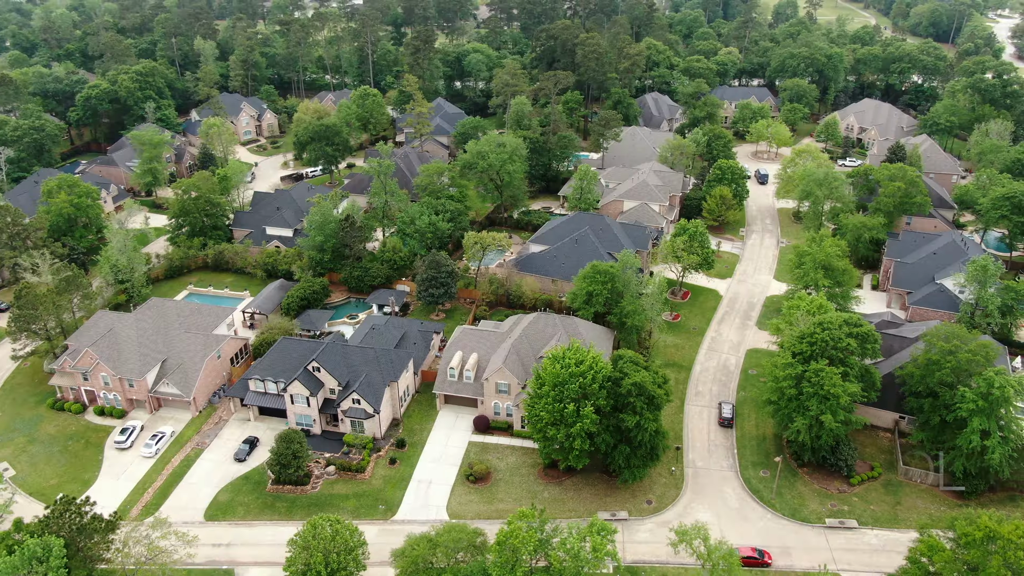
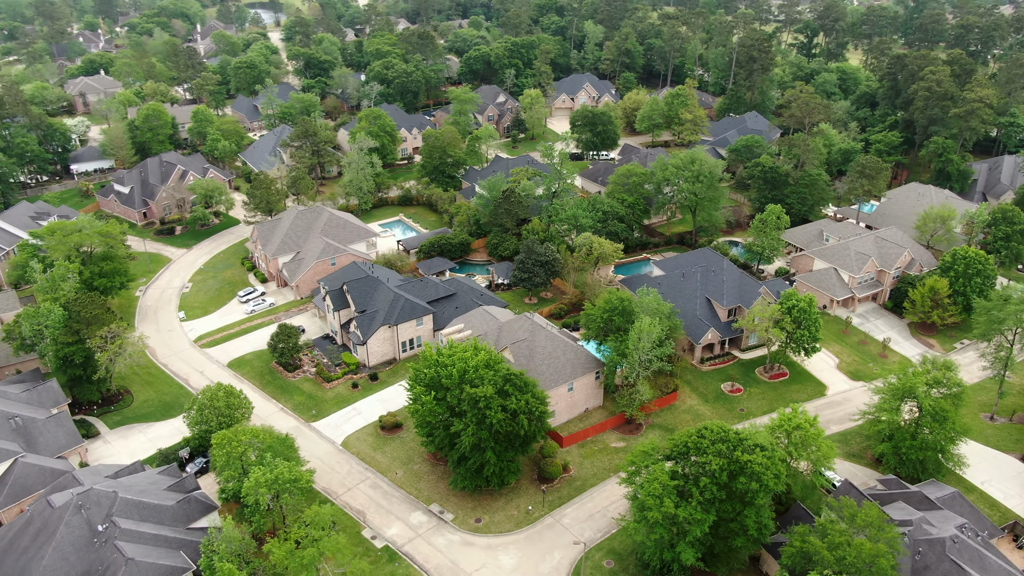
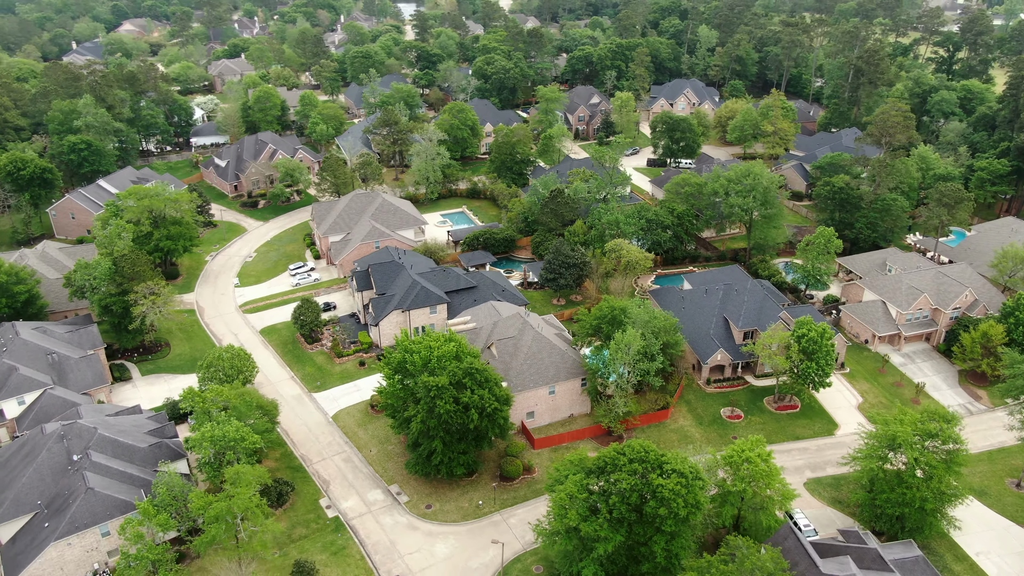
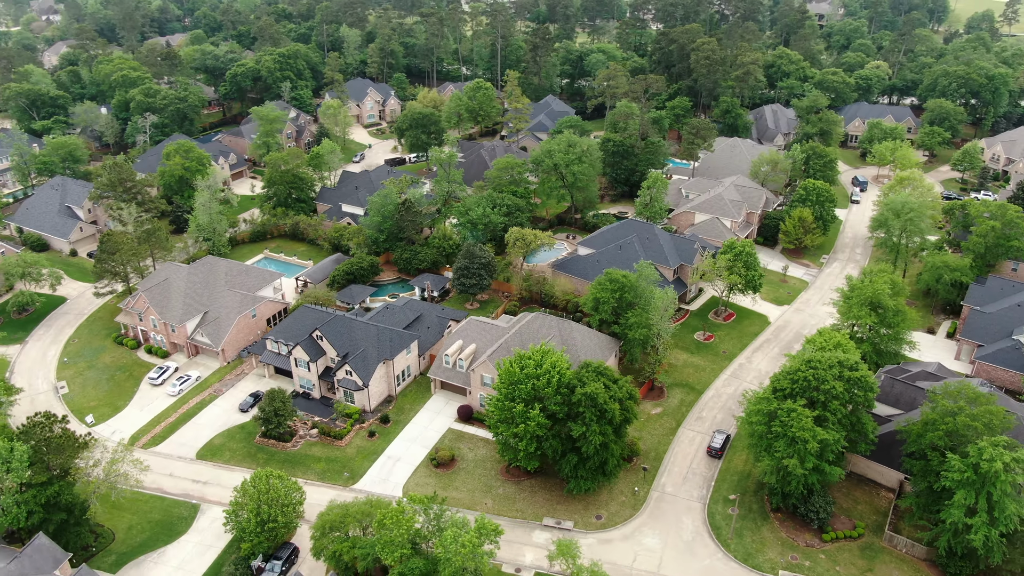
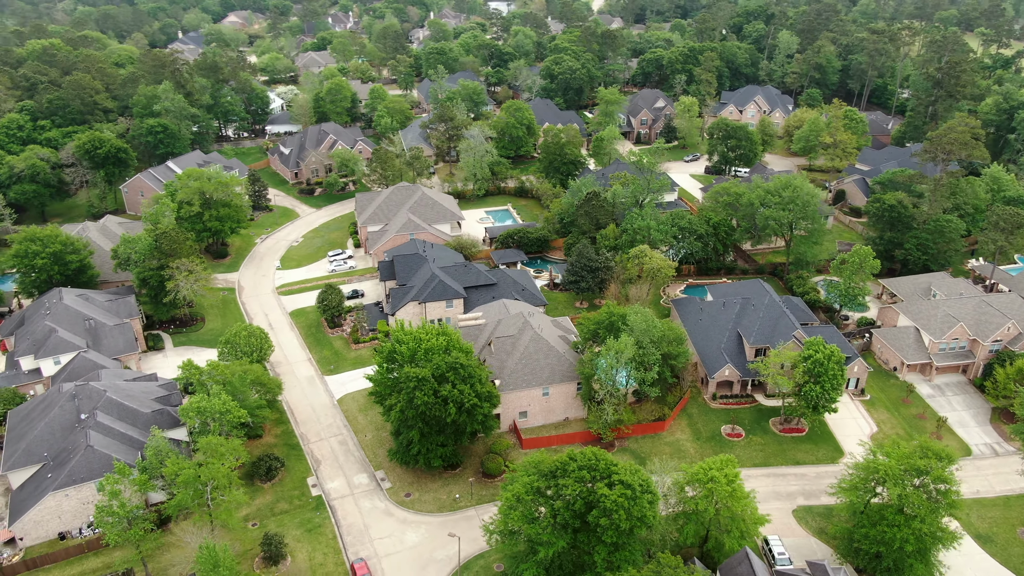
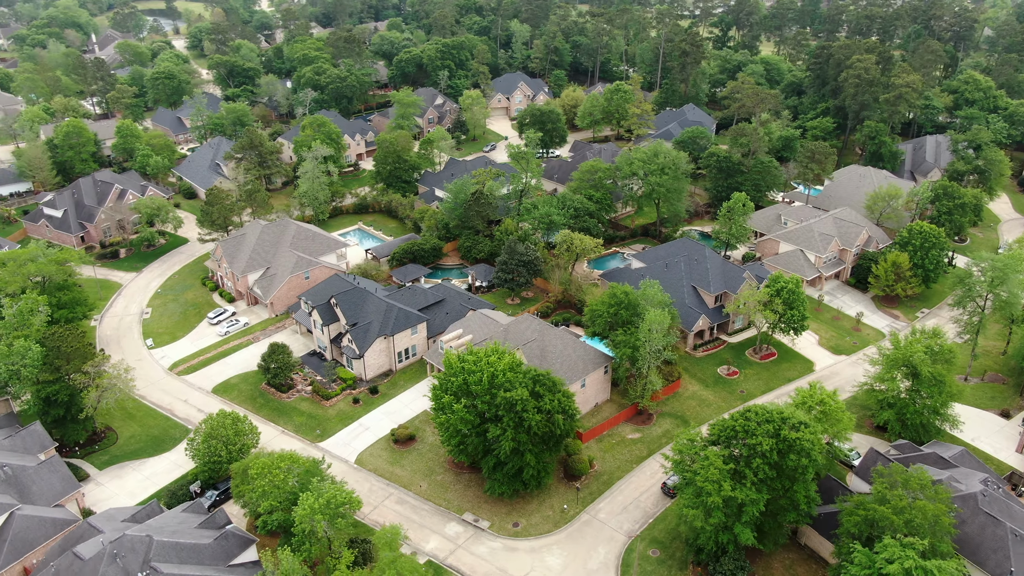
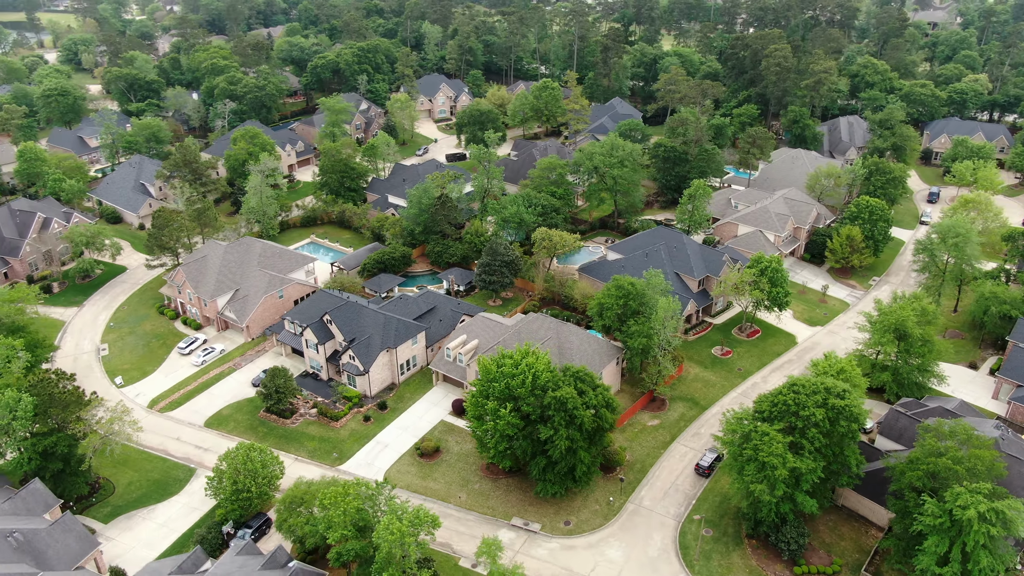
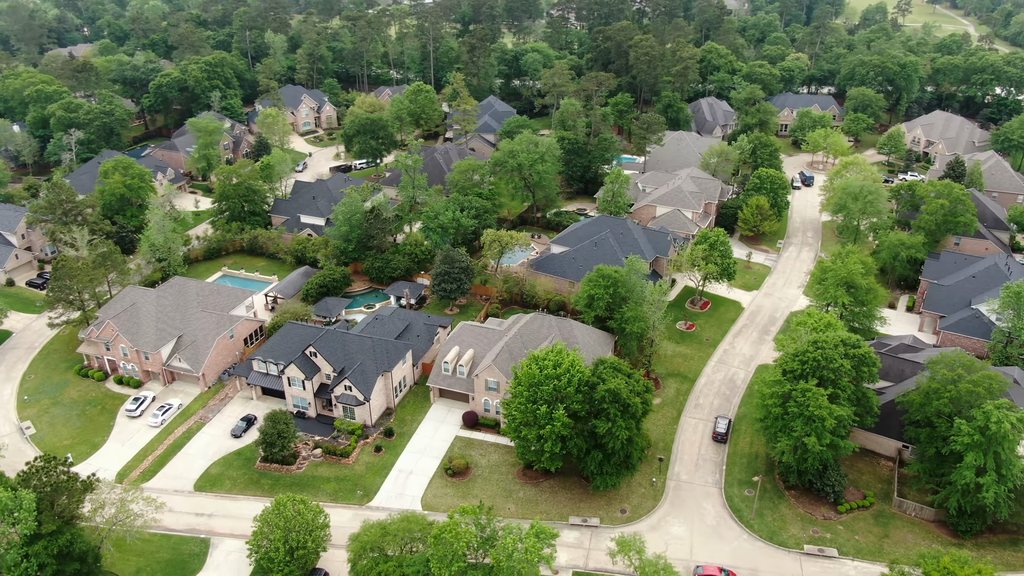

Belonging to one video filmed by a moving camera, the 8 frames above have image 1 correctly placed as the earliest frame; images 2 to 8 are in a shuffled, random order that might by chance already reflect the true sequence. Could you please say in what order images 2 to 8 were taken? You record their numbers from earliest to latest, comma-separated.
8, 4, 7, 6, 2, 3, 5
